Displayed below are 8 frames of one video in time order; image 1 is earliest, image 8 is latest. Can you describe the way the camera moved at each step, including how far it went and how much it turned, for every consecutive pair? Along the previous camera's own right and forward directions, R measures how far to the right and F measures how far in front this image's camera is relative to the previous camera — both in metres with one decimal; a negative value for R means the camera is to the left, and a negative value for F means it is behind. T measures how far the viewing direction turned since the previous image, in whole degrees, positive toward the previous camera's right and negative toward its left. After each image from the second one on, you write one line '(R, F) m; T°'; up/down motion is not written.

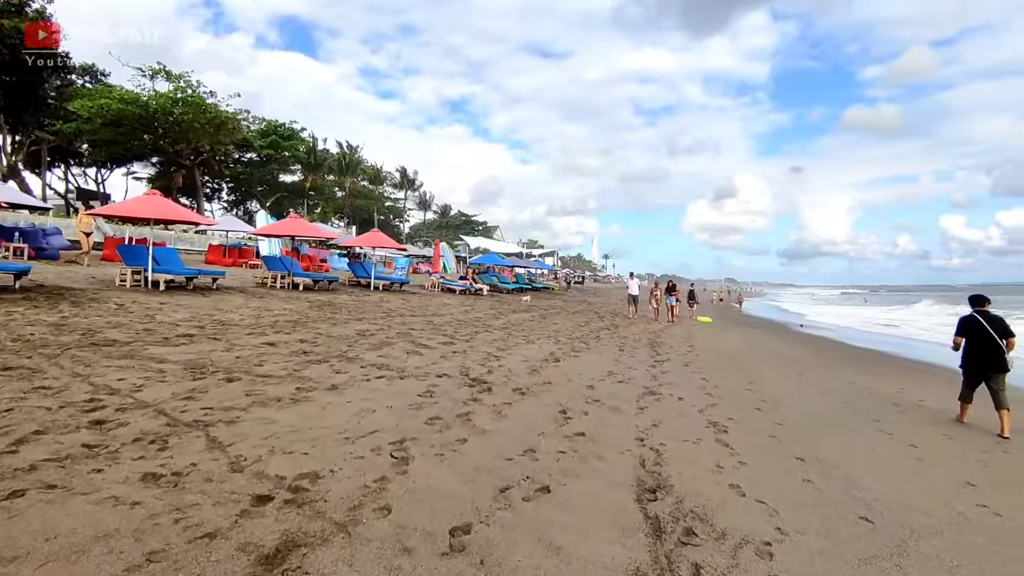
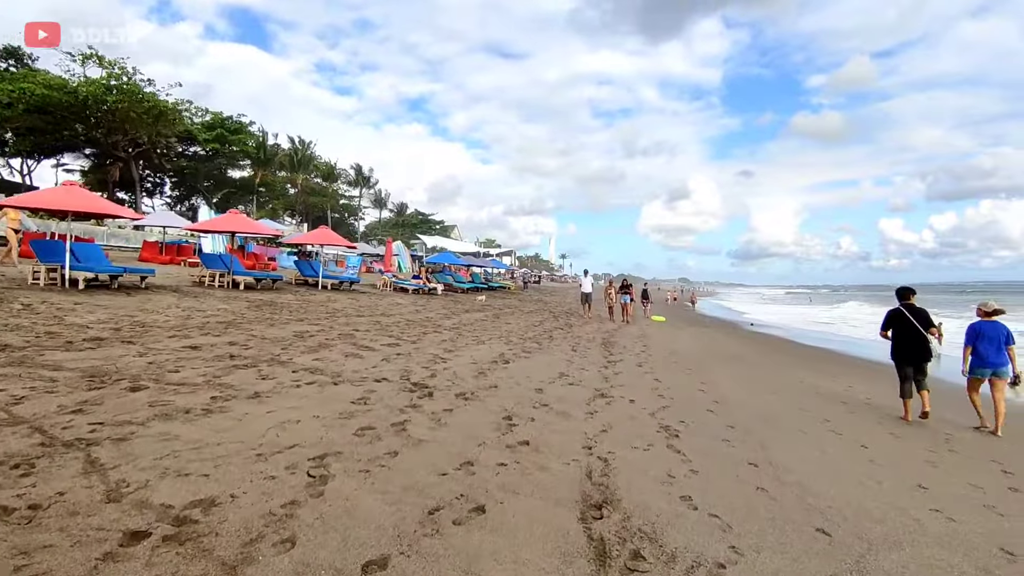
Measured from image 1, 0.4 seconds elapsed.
(+0.1, +0.3) m; +4°
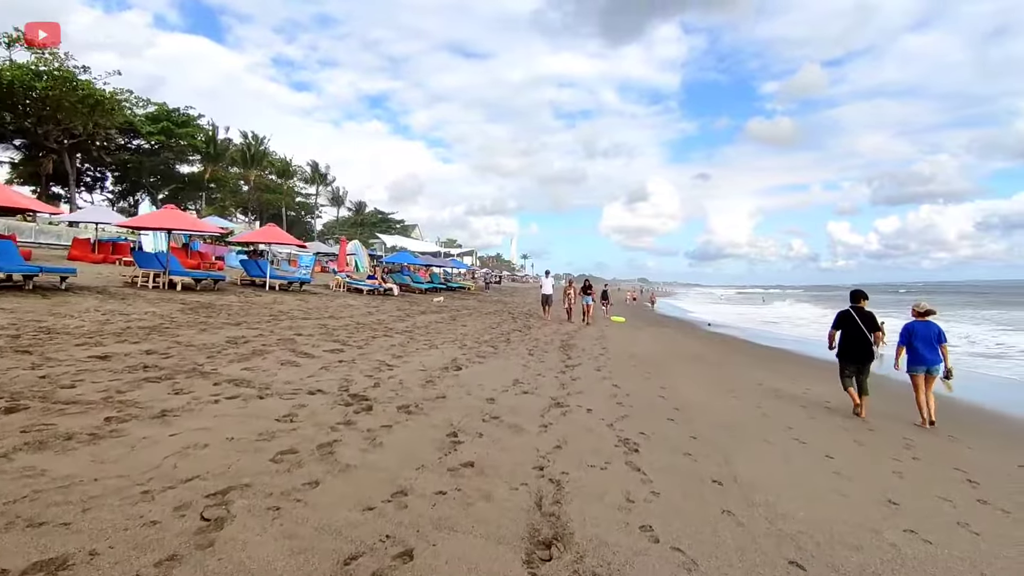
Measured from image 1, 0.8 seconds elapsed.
(+0.1, +0.4) m; +4°
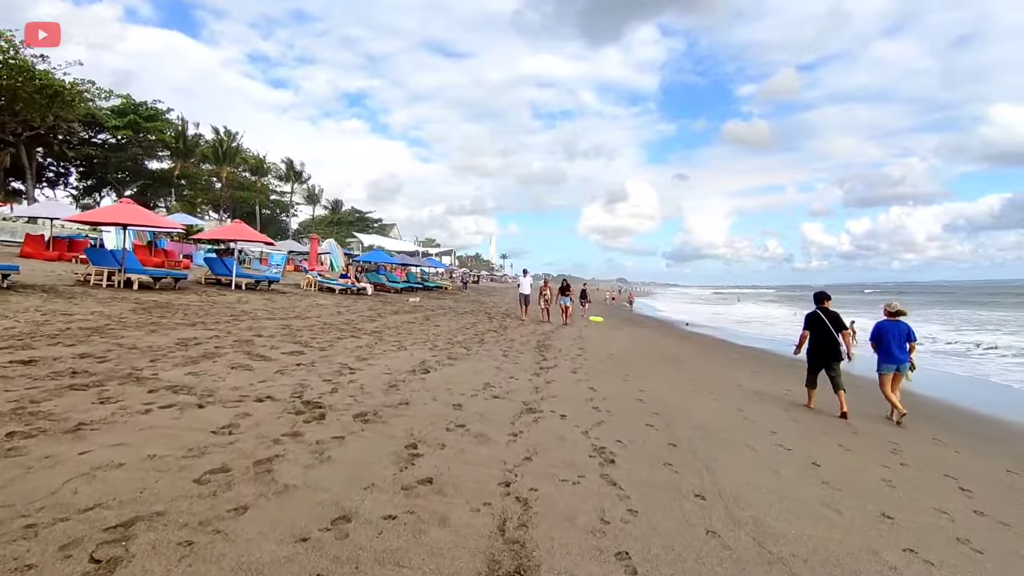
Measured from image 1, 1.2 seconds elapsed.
(+0.1, +0.4) m; +2°
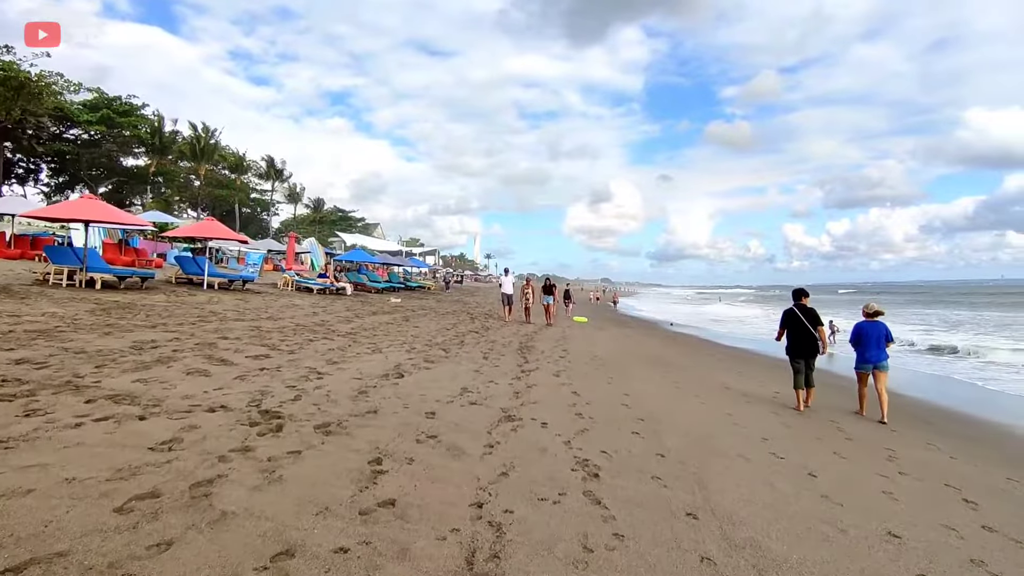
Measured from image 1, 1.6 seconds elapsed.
(+0.1, +0.4) m; +2°
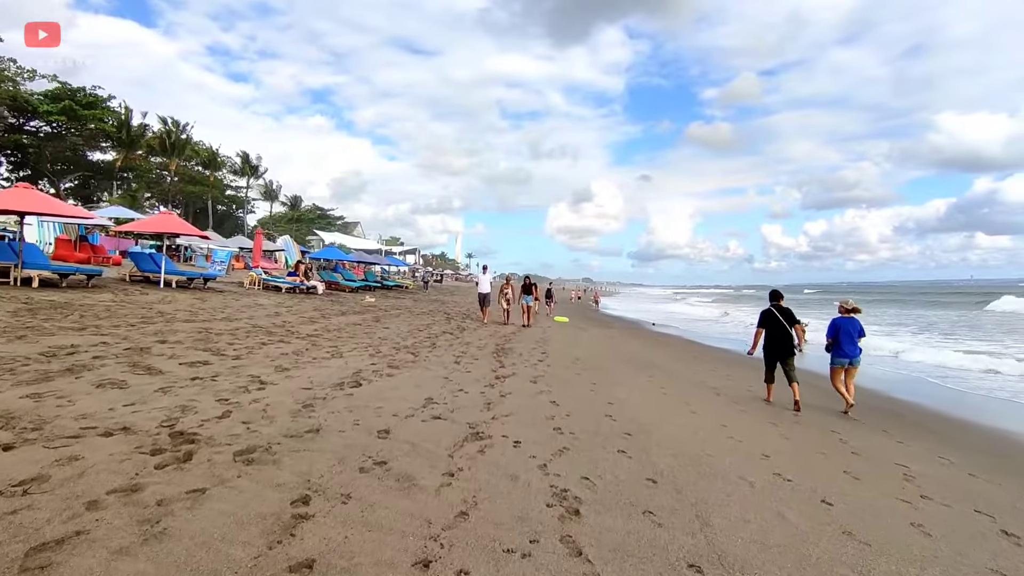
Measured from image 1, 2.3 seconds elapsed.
(+0.1, +0.7) m; +2°
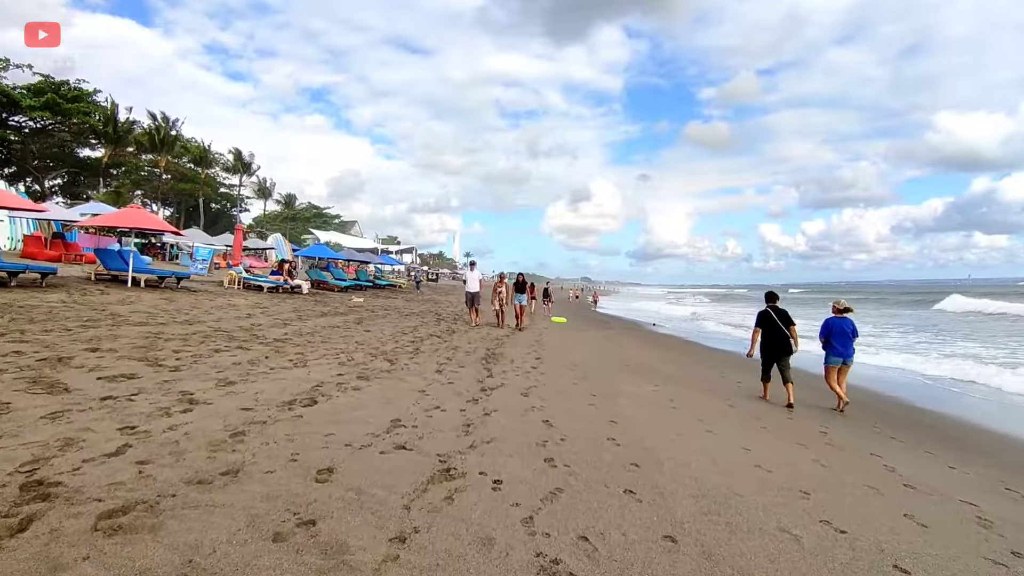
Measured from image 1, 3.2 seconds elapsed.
(+0.1, +0.9) m; 0°
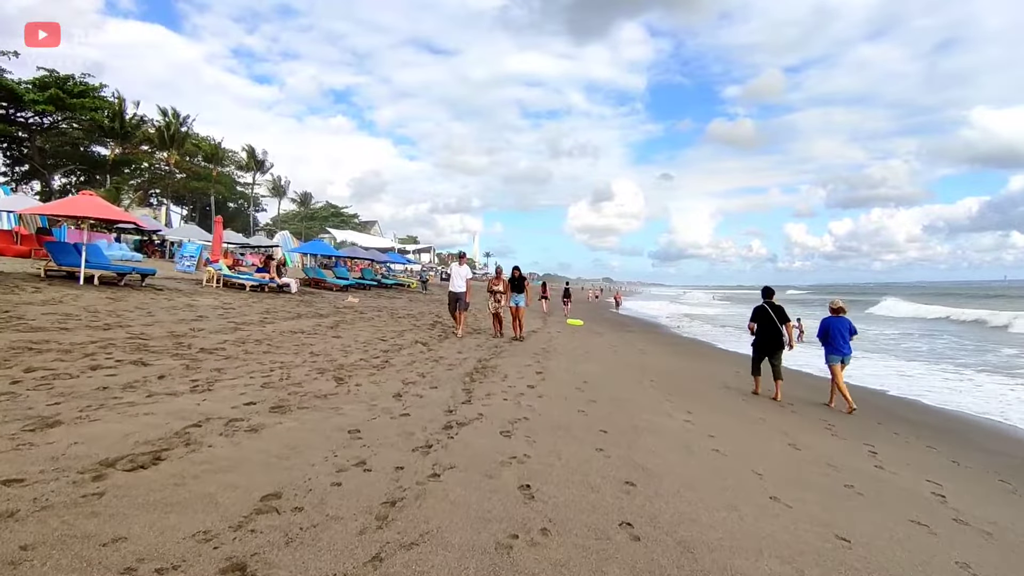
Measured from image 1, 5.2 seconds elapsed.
(+0.4, +1.9) m; -2°
